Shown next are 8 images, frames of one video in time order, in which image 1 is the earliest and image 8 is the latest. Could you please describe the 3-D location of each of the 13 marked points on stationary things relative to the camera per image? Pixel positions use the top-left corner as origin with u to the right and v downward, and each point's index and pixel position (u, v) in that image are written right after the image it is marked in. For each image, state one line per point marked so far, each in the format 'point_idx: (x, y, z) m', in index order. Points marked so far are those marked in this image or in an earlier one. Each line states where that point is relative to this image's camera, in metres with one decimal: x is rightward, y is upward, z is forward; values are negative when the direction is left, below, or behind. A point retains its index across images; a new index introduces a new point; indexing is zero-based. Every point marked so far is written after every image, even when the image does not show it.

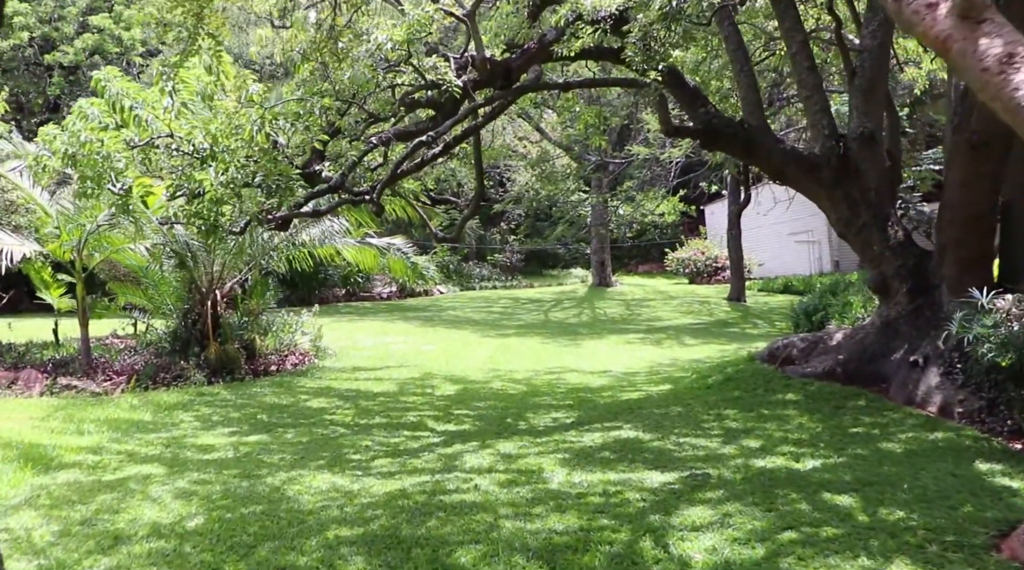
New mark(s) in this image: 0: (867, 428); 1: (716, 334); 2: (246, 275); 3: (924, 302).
0: (+2.4, -1.0, +6.2) m
1: (+3.2, -0.8, +14.7) m
2: (-2.8, +0.1, +9.8) m
3: (+3.4, -0.1, +7.8) m
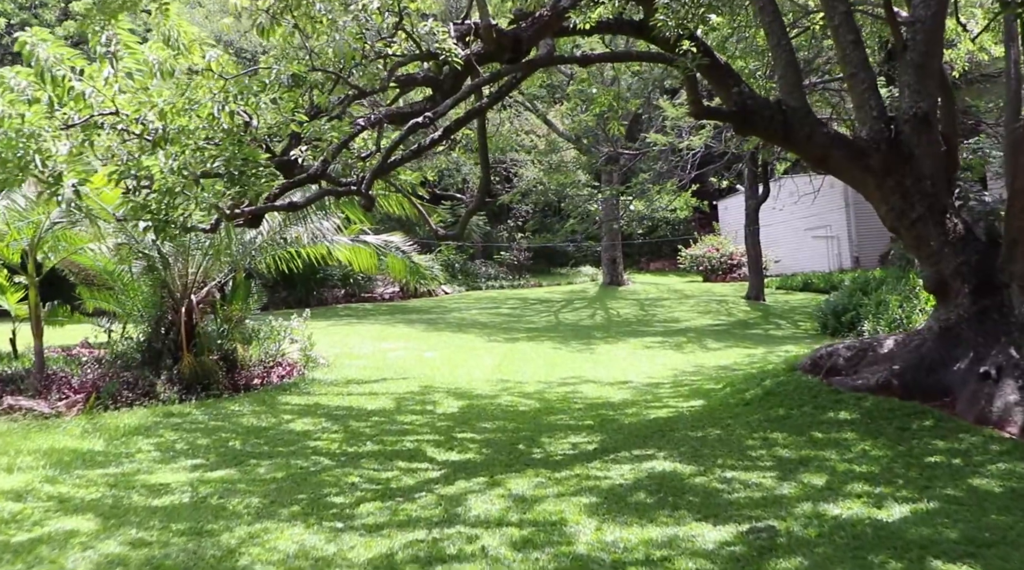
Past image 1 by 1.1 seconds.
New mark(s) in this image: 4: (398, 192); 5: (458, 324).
0: (+2.5, -1.0, +5.3) m
1: (+3.4, -0.8, +13.7) m
2: (-2.7, +0.1, +8.8) m
3: (+3.5, -0.1, +6.8) m
4: (-1.0, +0.8, +8.2) m
5: (-0.9, -0.6, +15.0) m
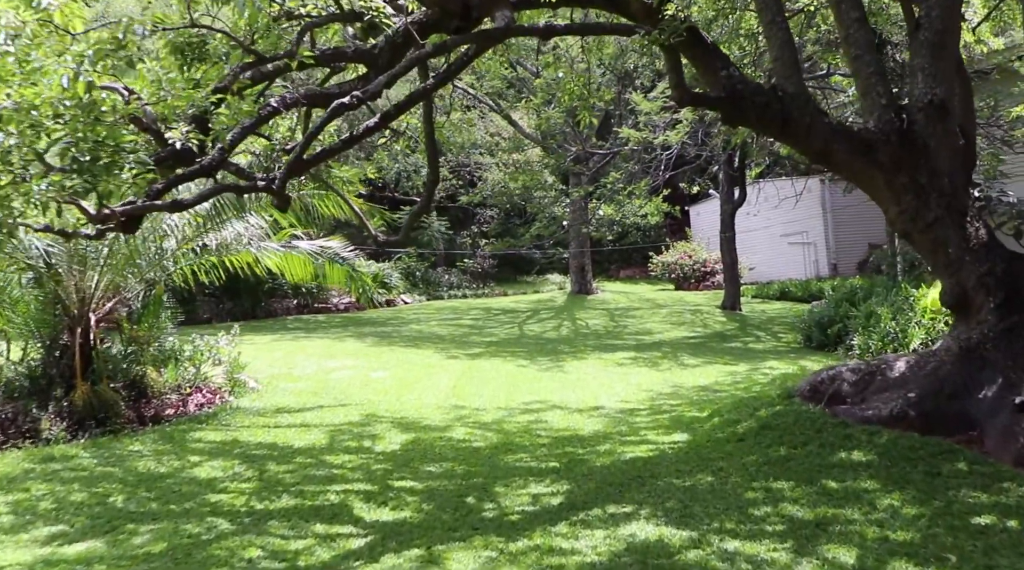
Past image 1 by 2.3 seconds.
0: (+2.2, -1.1, +4.2) m
1: (+2.8, -0.9, +12.7) m
2: (-3.1, 0.0, +7.6) m
3: (+3.2, -0.2, +5.8) m
4: (-1.4, +0.7, +7.0) m
5: (-1.5, -0.8, +13.9) m
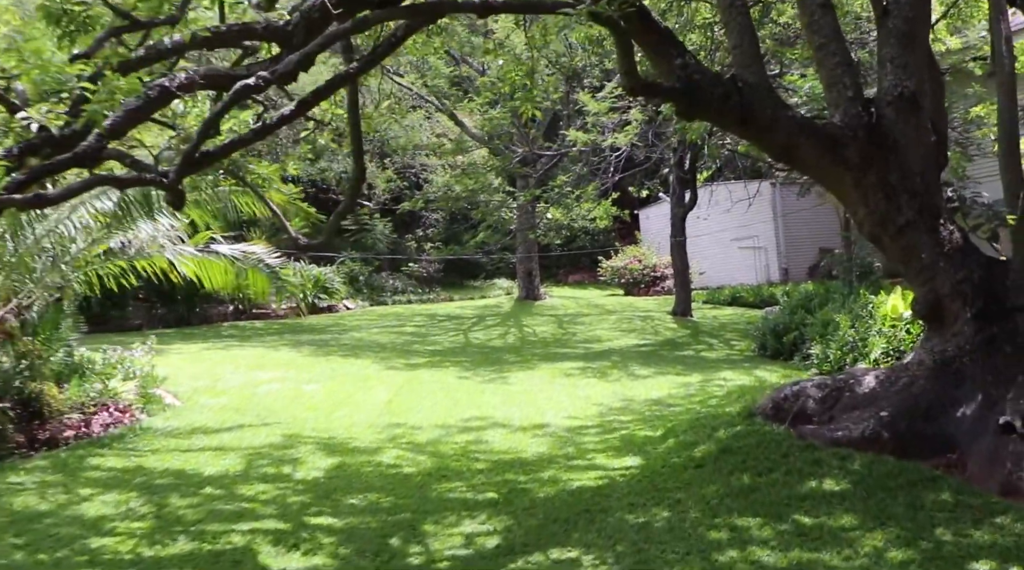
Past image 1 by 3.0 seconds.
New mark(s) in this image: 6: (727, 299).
0: (+1.9, -1.1, +3.7) m
1: (+2.1, -1.0, +12.2) m
2: (-3.6, -0.1, +6.8) m
3: (+2.8, -0.3, +5.4) m
4: (-1.8, +0.7, +6.3) m
5: (-2.3, -0.9, +13.1) m
6: (+4.4, -0.3, +19.1) m
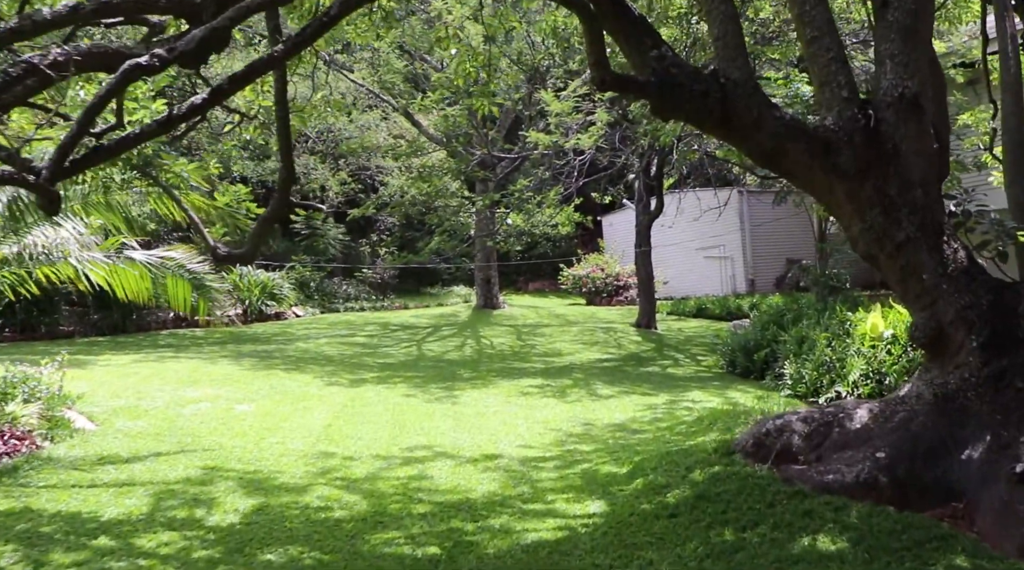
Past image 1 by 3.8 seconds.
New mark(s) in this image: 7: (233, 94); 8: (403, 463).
0: (+1.7, -1.2, +3.1) m
1: (+1.5, -1.1, +11.5) m
2: (-3.9, -0.2, +5.9) m
3: (+2.6, -0.4, +4.7) m
4: (-2.1, +0.6, +5.5) m
5: (-2.9, -1.0, +12.3) m
6: (+3.6, -0.5, +18.6) m
7: (-1.3, +0.9, +4.3) m
8: (-0.8, -1.2, +6.4) m
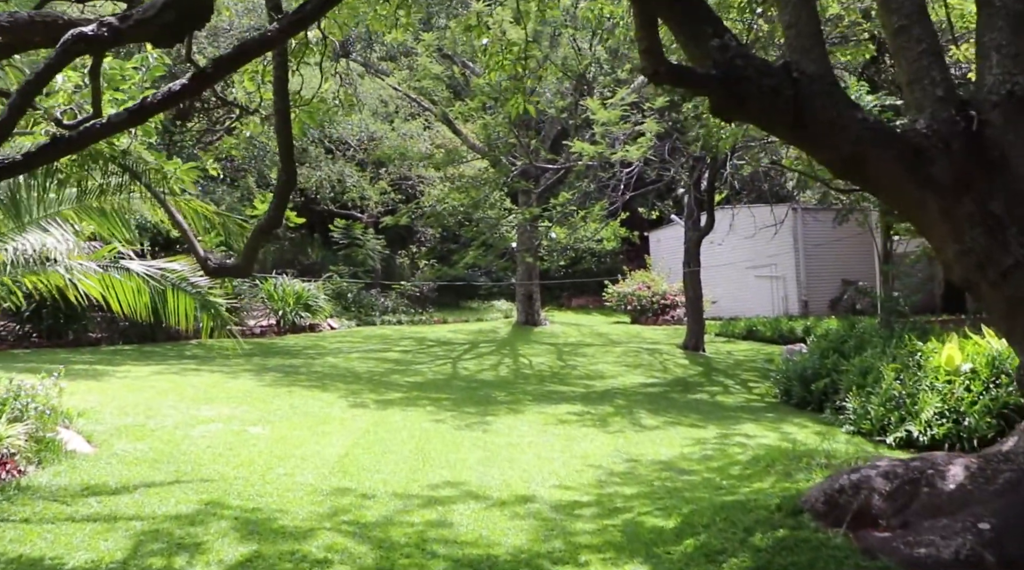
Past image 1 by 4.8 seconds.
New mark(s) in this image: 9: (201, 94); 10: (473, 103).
0: (+1.8, -1.4, +2.2) m
1: (+1.9, -1.4, +10.7) m
2: (-3.7, -0.2, +5.4) m
3: (+2.7, -0.6, +3.9) m
4: (-1.9, +0.5, +4.9) m
5: (-2.4, -1.1, +11.7) m
6: (+4.4, -0.9, +17.6) m
7: (-1.2, +0.8, +3.7) m
8: (-0.6, -1.4, +5.7) m
9: (-1.2, +0.8, +3.7) m
10: (-0.5, +2.4, +12.1) m
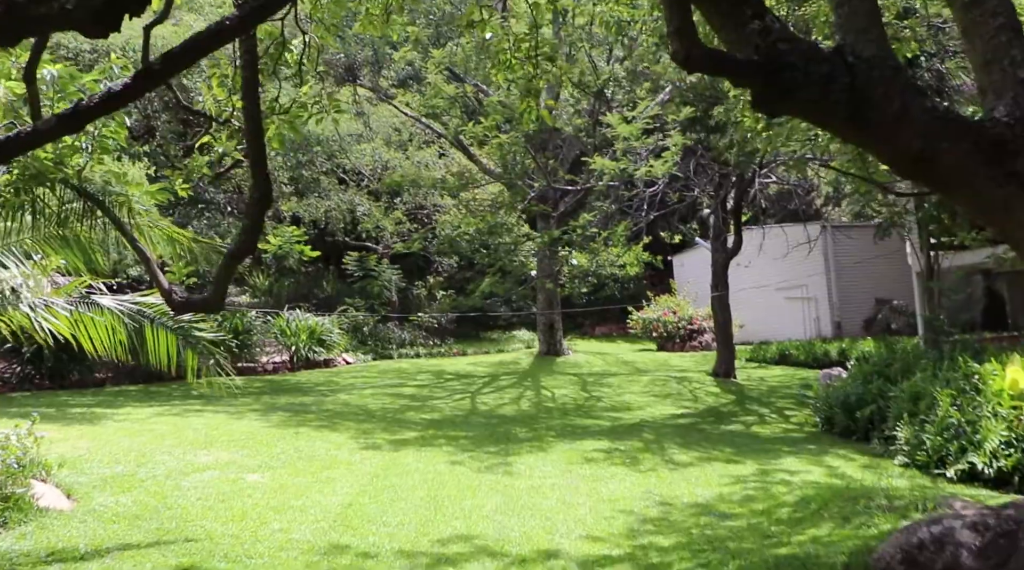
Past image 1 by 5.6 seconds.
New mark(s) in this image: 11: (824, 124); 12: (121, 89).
0: (+1.8, -1.3, +1.5) m
1: (+2.2, -1.6, +10.0) m
2: (-3.6, -0.4, +4.8) m
3: (+2.7, -0.6, +3.2) m
4: (-1.9, +0.3, +4.3) m
5: (-2.1, -1.5, +11.1) m
6: (+4.8, -1.3, +16.8) m
7: (-1.2, +0.7, +3.1) m
8: (-0.5, -1.5, +5.0) m
9: (-1.2, +0.6, +3.1) m
10: (-0.3, +2.0, +11.6) m
11: (+1.3, +0.7, +3.7) m
12: (-1.3, +0.7, +3.1) m
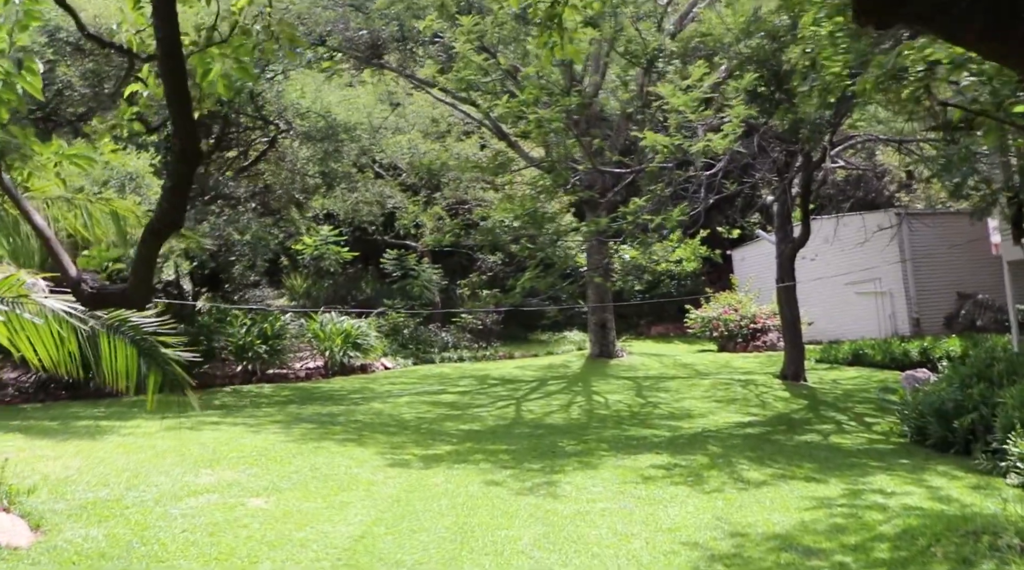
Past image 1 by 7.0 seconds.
0: (+1.7, -1.3, +0.3) m
1: (+2.6, -1.6, +8.8) m
2: (-3.5, -0.4, +4.0) m
3: (+2.8, -0.5, +1.9) m
4: (-1.8, +0.4, +3.4) m
5: (-1.6, -1.5, +10.1) m
6: (+5.6, -1.2, +15.5) m
7: (-1.2, +0.7, +2.1) m
8: (-0.3, -1.5, +4.0) m
9: (-1.2, +0.7, +2.1) m
10: (+0.2, +2.1, +10.5) m
11: (+1.3, +0.7, +2.5) m
12: (-1.3, +0.7, +2.1) m
